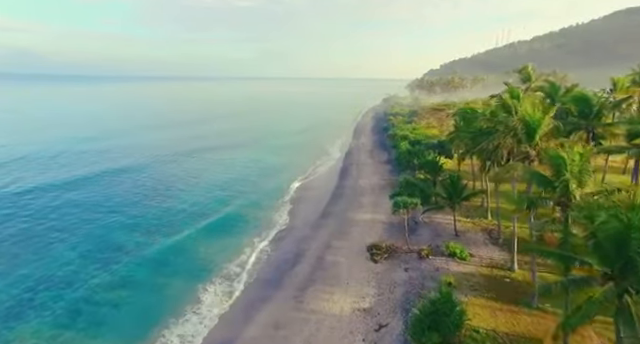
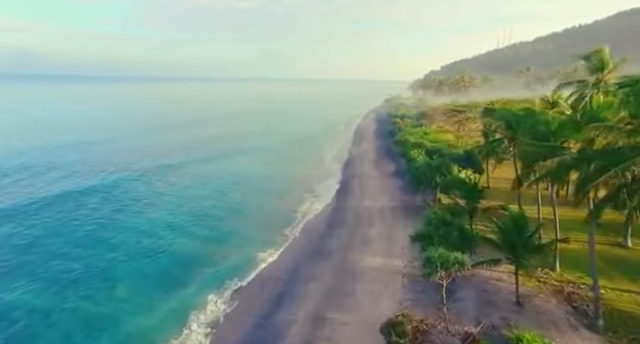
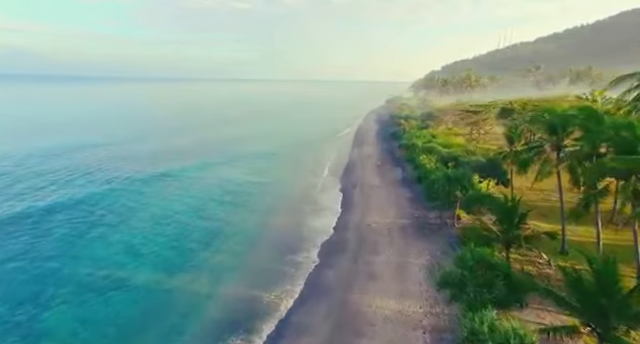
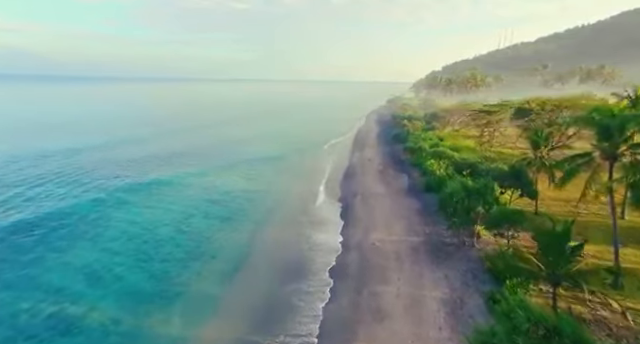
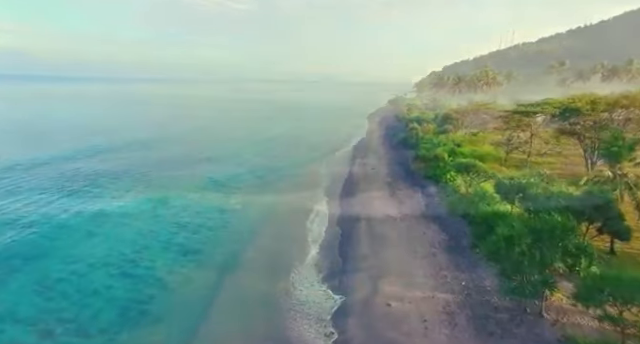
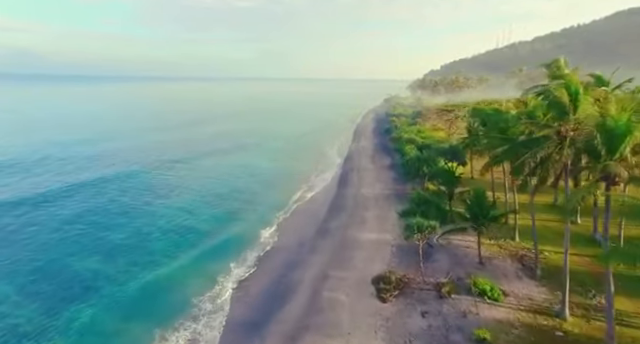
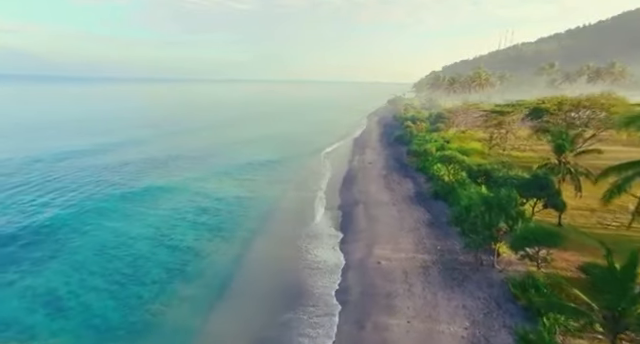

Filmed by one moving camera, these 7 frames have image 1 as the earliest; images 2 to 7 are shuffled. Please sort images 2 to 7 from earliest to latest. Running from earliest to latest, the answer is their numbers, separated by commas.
6, 2, 3, 4, 7, 5
